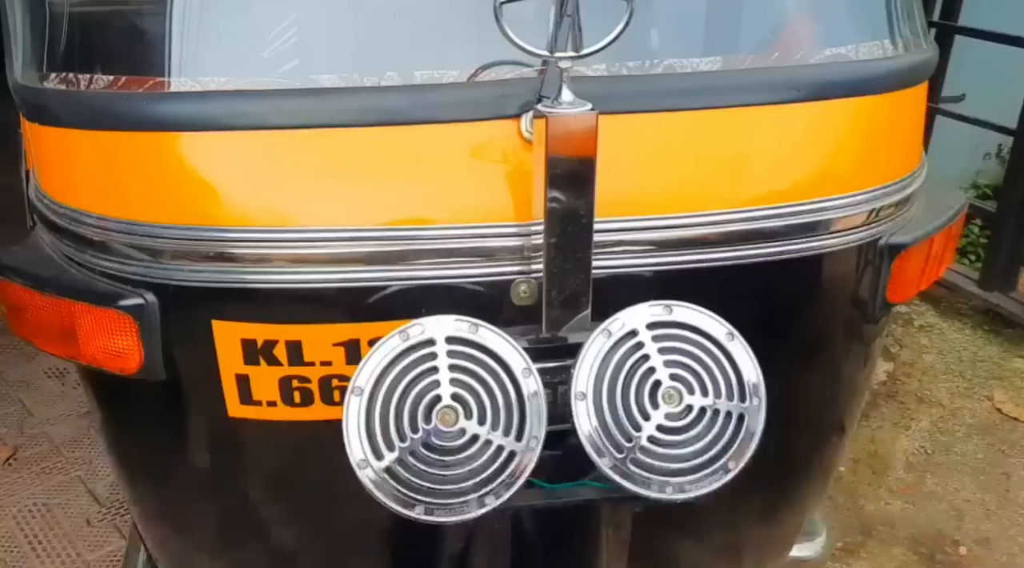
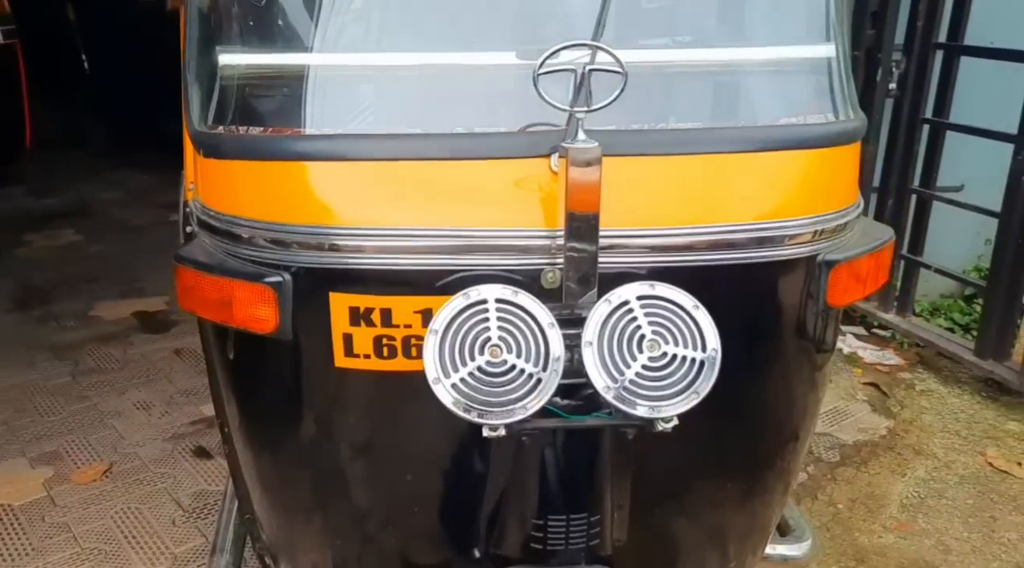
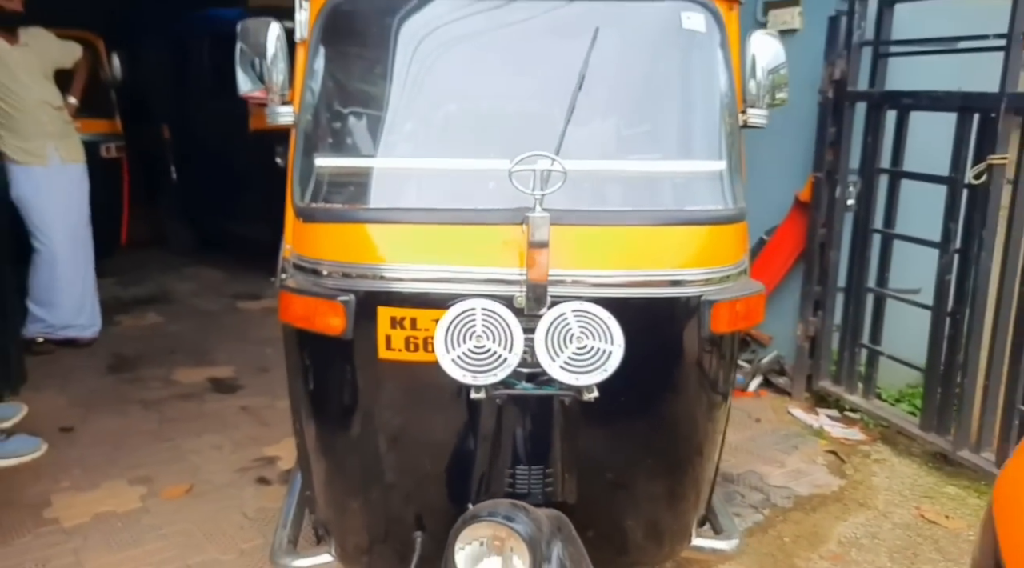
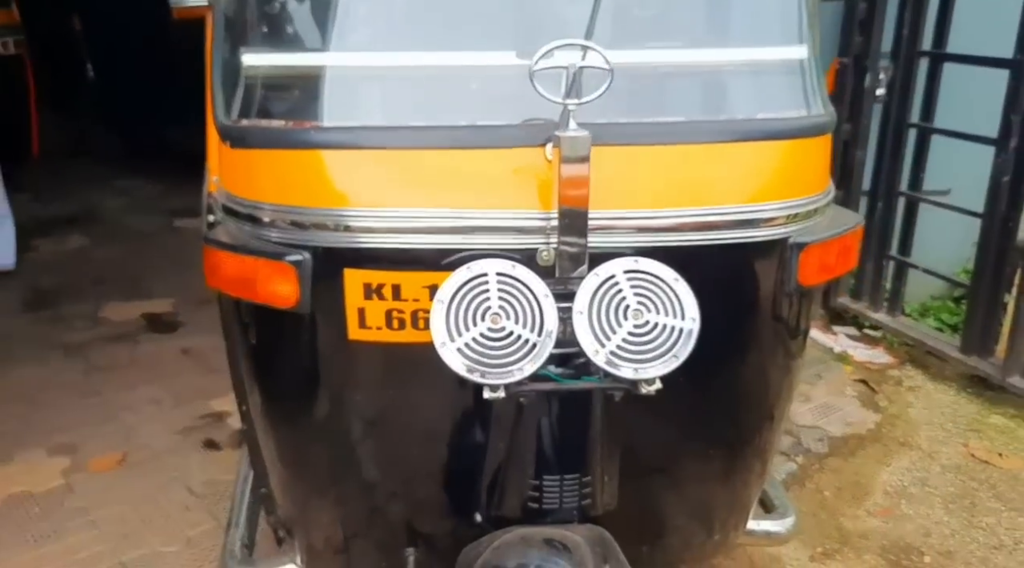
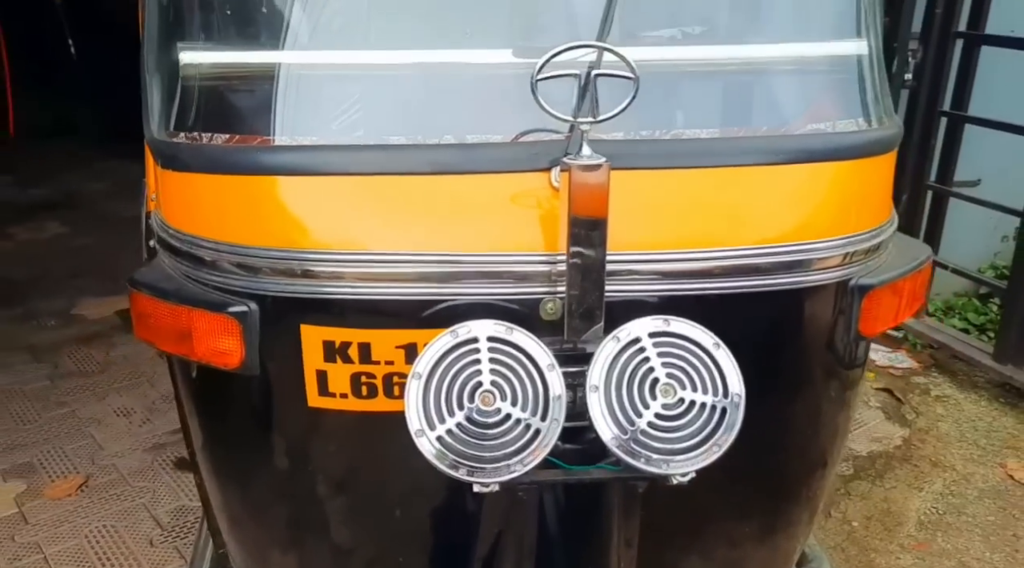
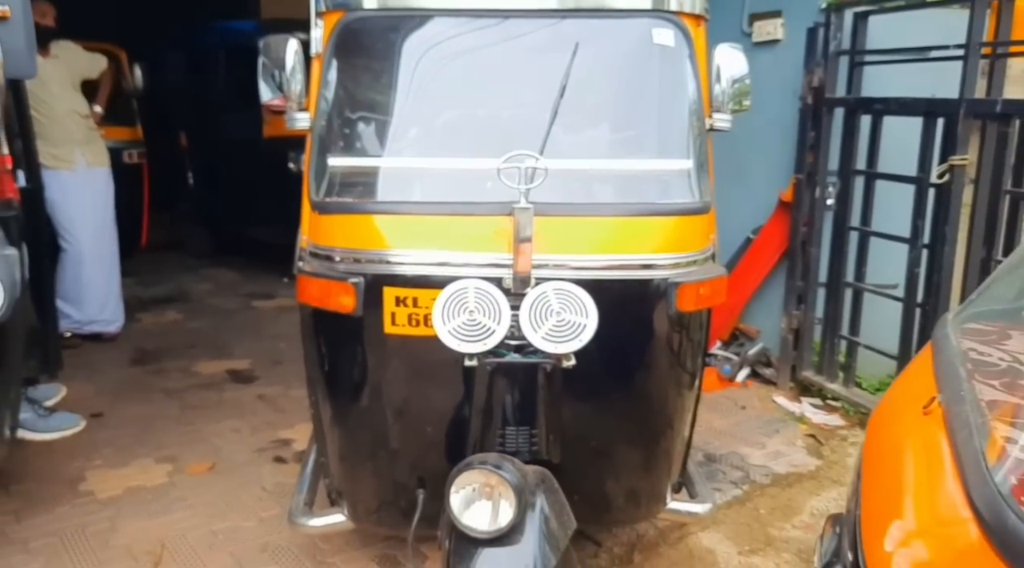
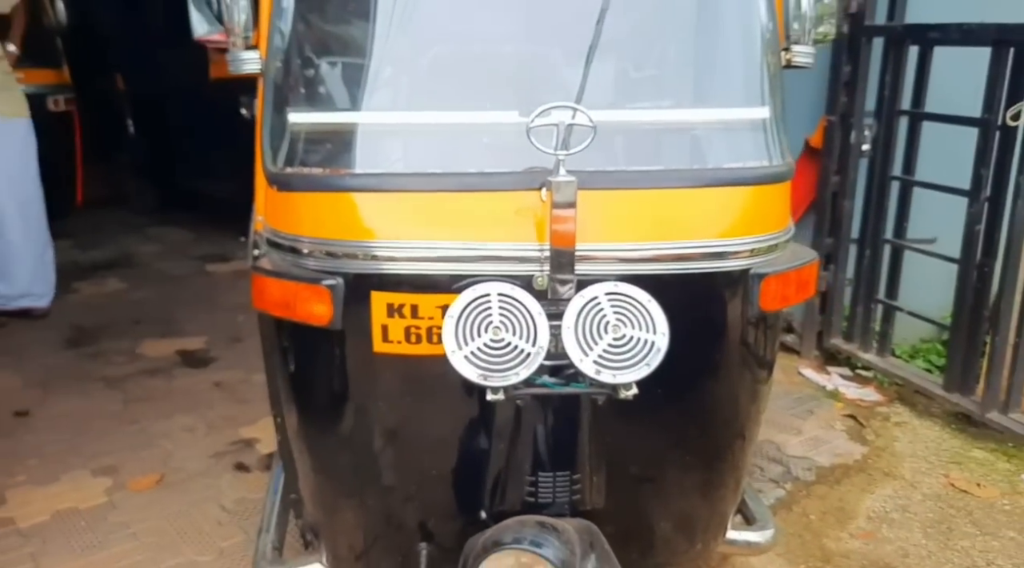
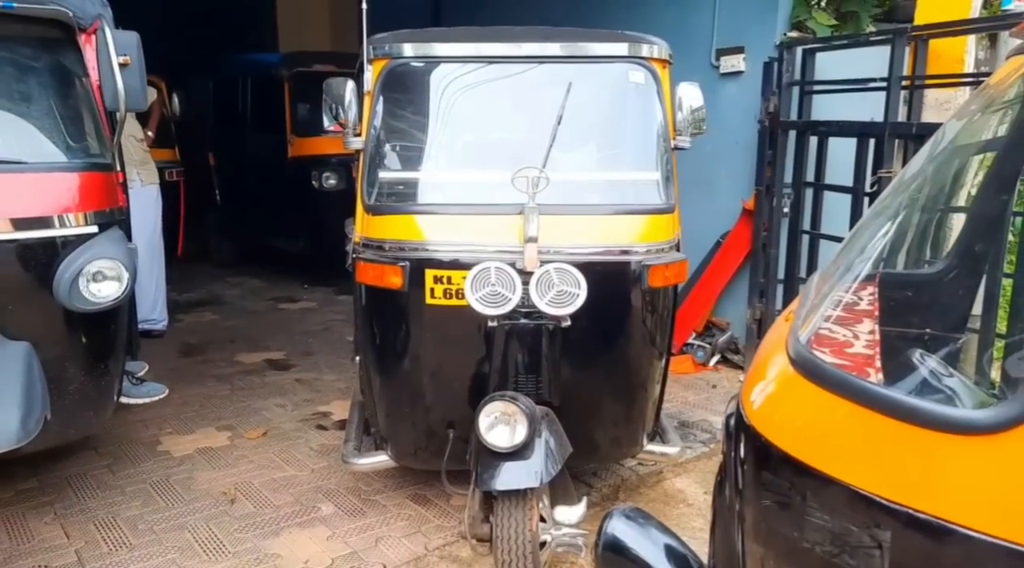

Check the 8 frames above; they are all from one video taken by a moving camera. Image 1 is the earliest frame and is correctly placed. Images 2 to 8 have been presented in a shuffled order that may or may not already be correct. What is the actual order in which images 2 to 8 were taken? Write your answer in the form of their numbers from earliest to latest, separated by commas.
5, 2, 4, 7, 3, 6, 8
